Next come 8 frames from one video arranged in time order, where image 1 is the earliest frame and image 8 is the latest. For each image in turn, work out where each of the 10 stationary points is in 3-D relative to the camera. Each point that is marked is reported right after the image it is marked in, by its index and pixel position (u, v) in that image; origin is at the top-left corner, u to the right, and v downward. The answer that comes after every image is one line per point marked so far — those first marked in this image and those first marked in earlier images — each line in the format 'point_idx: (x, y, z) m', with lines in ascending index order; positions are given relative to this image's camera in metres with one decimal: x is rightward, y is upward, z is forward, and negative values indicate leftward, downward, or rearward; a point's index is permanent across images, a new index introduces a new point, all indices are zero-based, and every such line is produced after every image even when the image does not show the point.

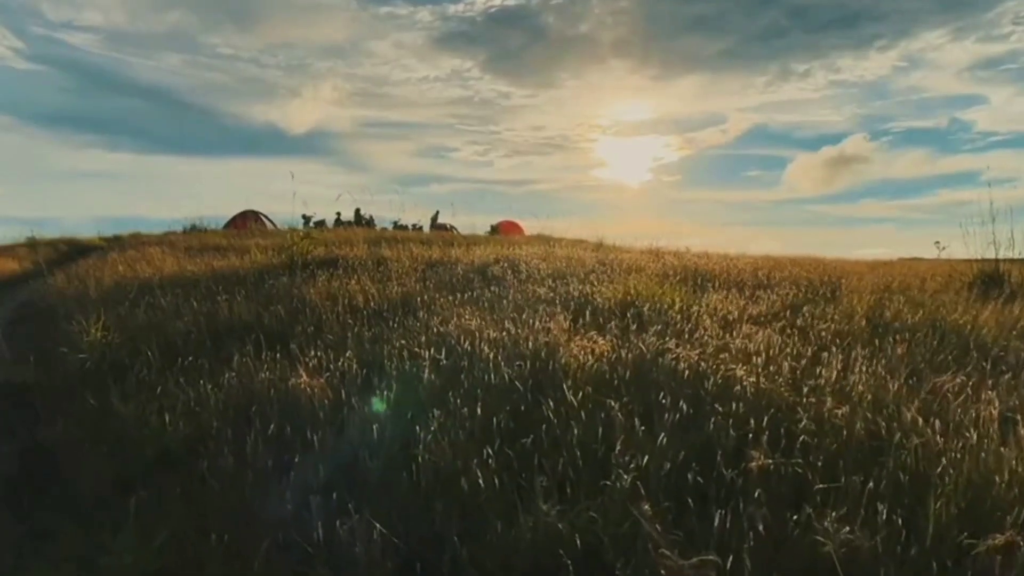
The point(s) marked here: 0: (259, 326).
0: (-2.1, -0.3, +6.0) m
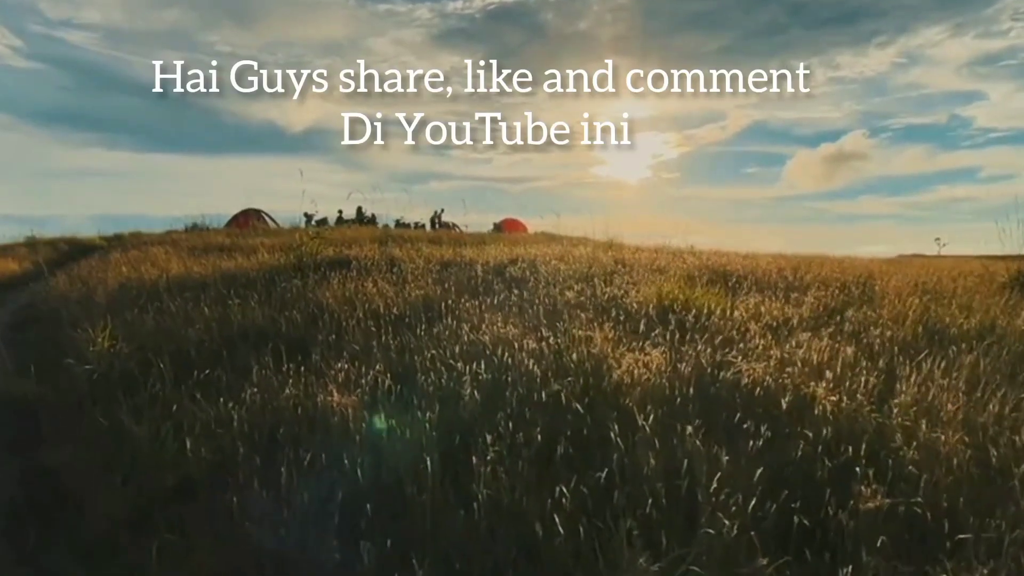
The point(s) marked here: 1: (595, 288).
0: (-1.8, -0.4, +5.6) m
1: (+0.9, 0.0, +7.4) m
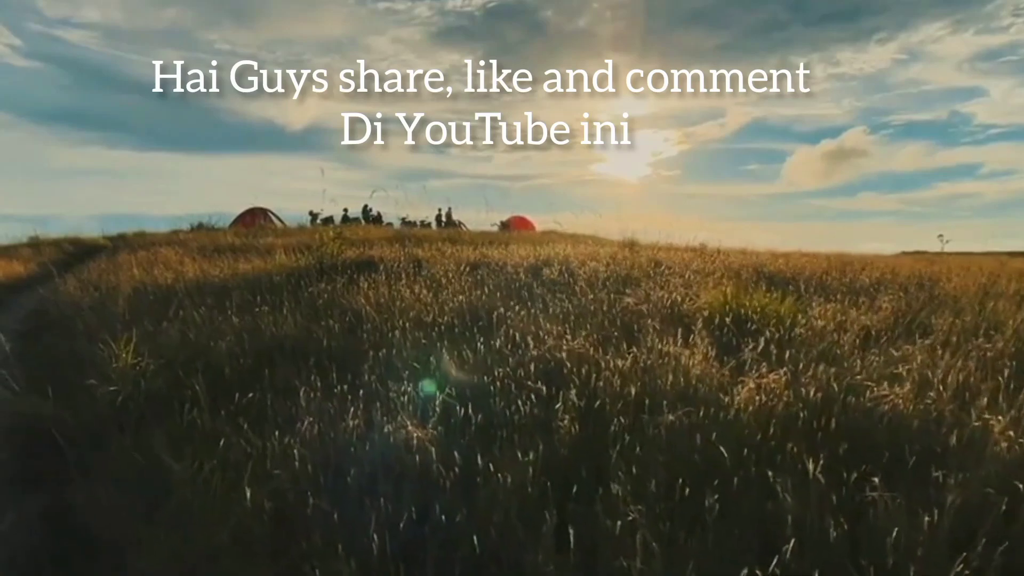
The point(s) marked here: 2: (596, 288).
0: (-1.4, -0.4, +5.1) m
1: (+1.3, 0.0, +6.9) m
2: (+0.9, 0.0, +7.3) m
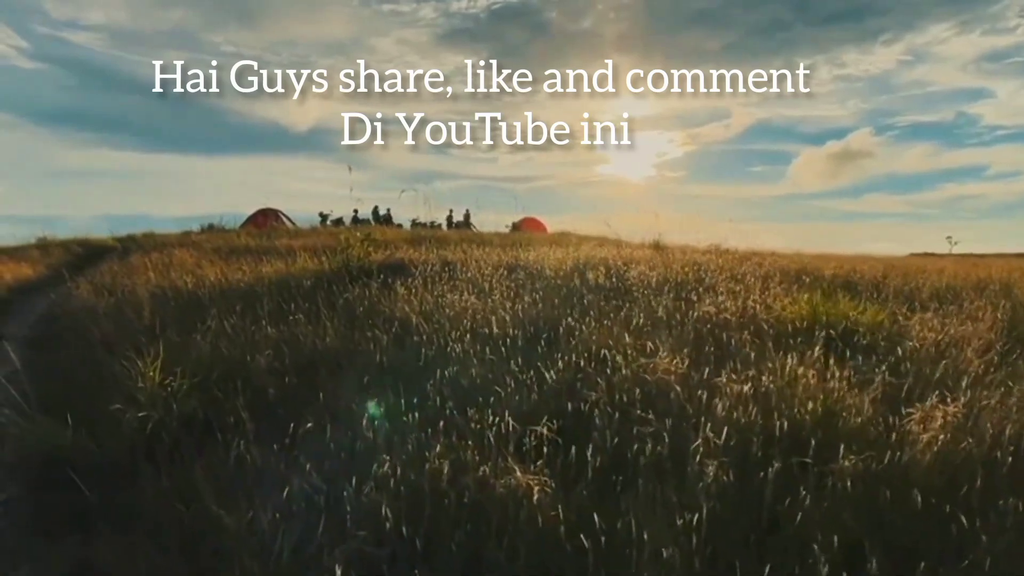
0: (-0.9, -0.5, +4.5) m
1: (+1.8, -0.1, +6.3) m
2: (+1.3, -0.1, +6.7) m
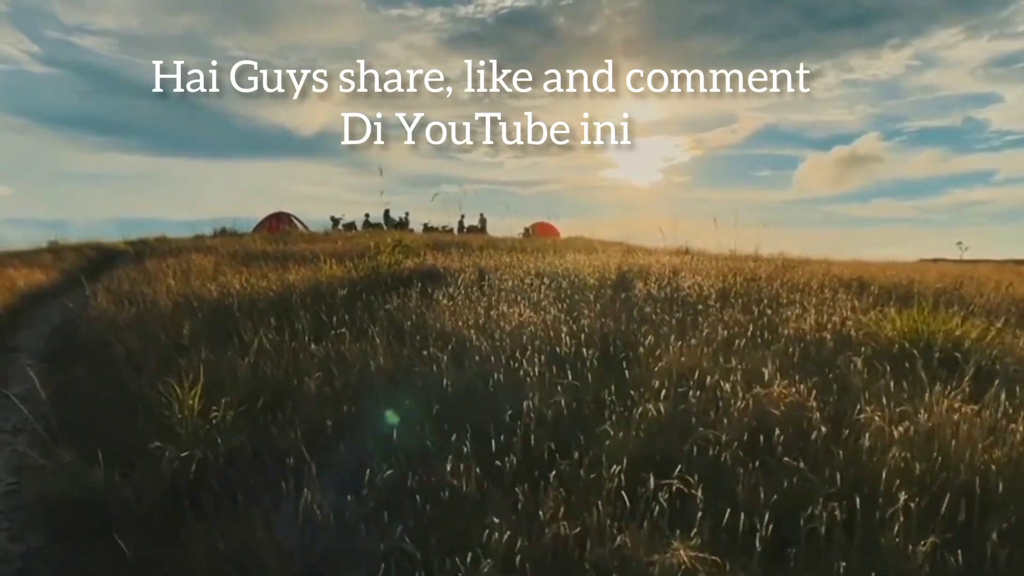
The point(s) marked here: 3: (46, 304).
0: (-0.5, -0.5, +4.0) m
1: (+2.3, -0.2, +5.8) m
2: (+1.8, -0.2, +6.1) m
3: (-6.2, -0.2, +9.7) m
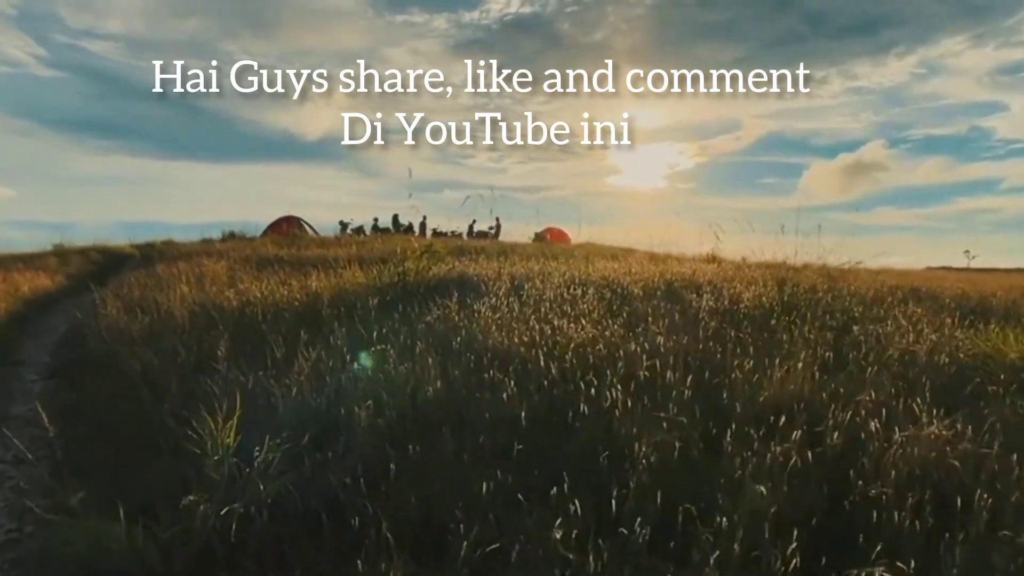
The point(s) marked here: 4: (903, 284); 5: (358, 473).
0: (-0.1, -0.6, +3.4) m
1: (+2.7, -0.3, +5.2) m
2: (+2.2, -0.3, +5.5) m
3: (-5.8, -0.3, +9.1) m
4: (+5.1, 0.0, +9.3) m
5: (-0.6, -0.7, +2.9) m
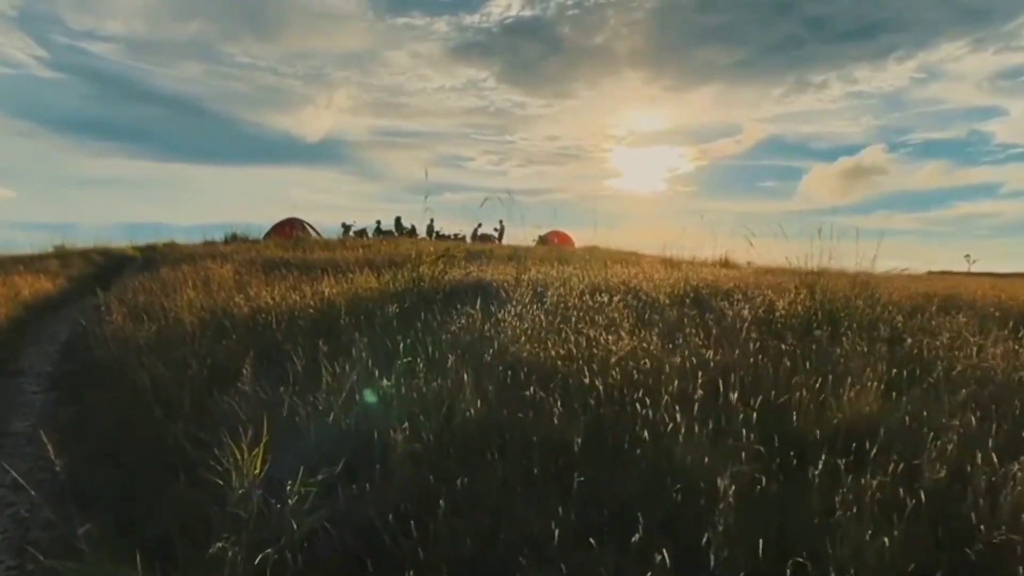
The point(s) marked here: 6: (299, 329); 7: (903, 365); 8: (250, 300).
0: (+0.2, -0.7, +3.1) m
1: (+2.9, -0.4, +4.9) m
2: (+2.4, -0.3, +5.2) m
3: (-5.6, -0.4, +8.8) m
4: (+5.3, 0.0, +9.0) m
5: (-0.4, -0.7, +2.6) m
6: (-1.6, -0.3, +5.5) m
7: (+2.4, -0.4, +4.3) m
8: (-2.7, -0.1, +7.5) m
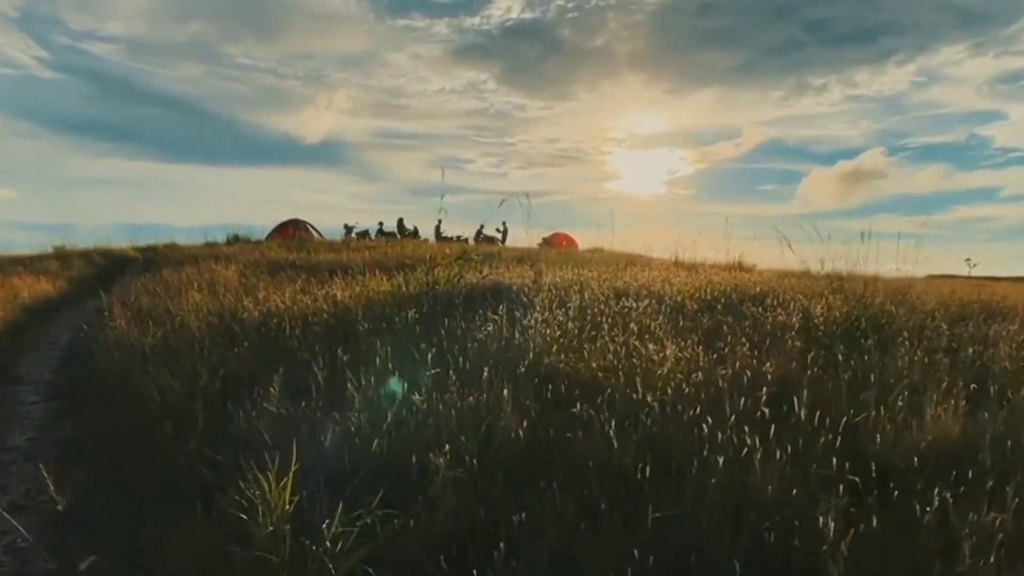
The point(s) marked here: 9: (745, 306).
0: (+0.4, -0.7, +2.8) m
1: (+3.1, -0.4, +4.5) m
2: (+2.7, -0.4, +4.9) m
3: (-5.4, -0.4, +8.4) m
4: (+5.5, -0.1, +8.6) m
5: (-0.2, -0.8, +2.3) m
6: (-1.4, -0.3, +5.2) m
7: (+2.6, -0.5, +3.9) m
8: (-2.5, -0.1, +7.1) m
9: (+2.3, -0.2, +6.9) m
